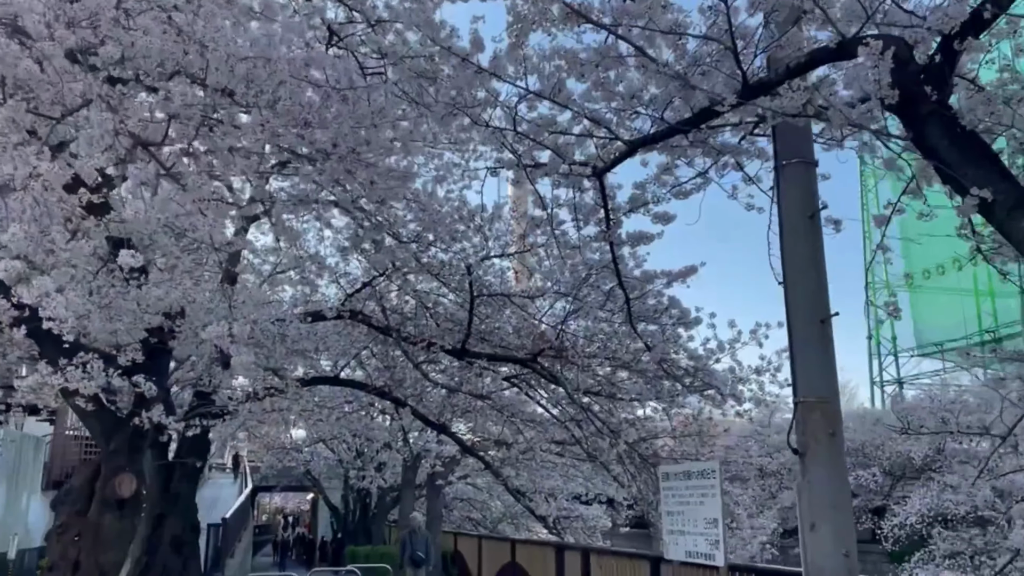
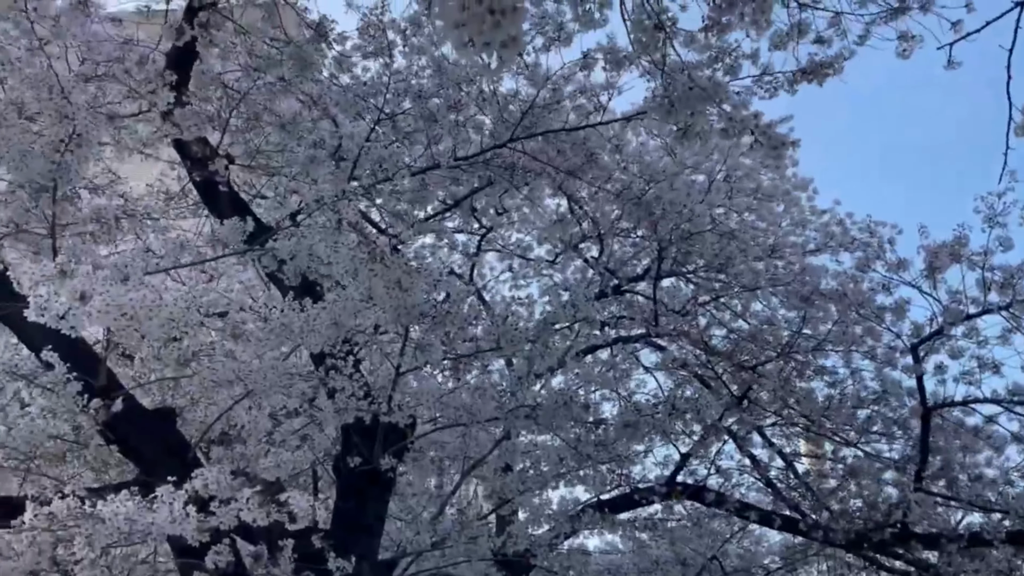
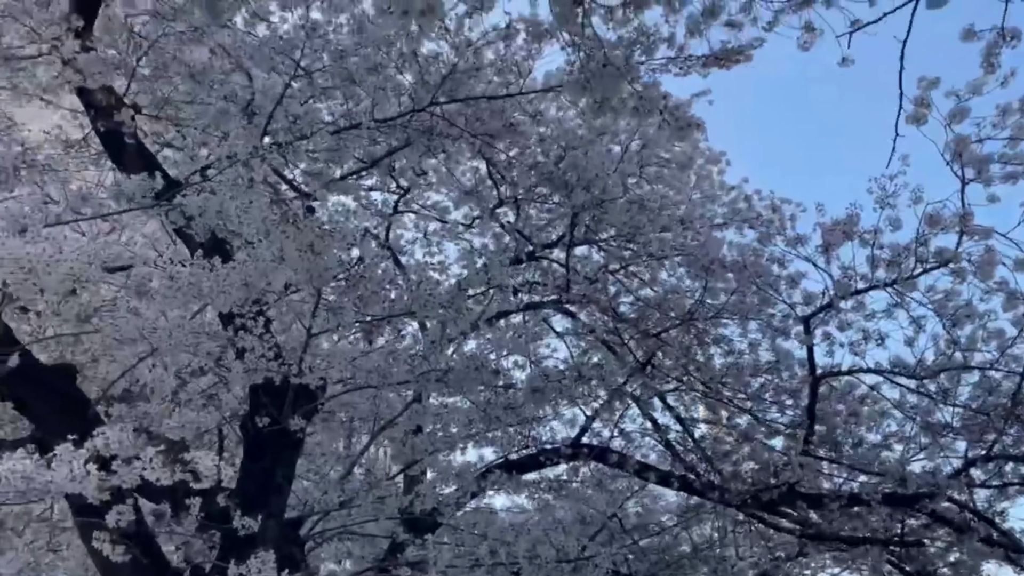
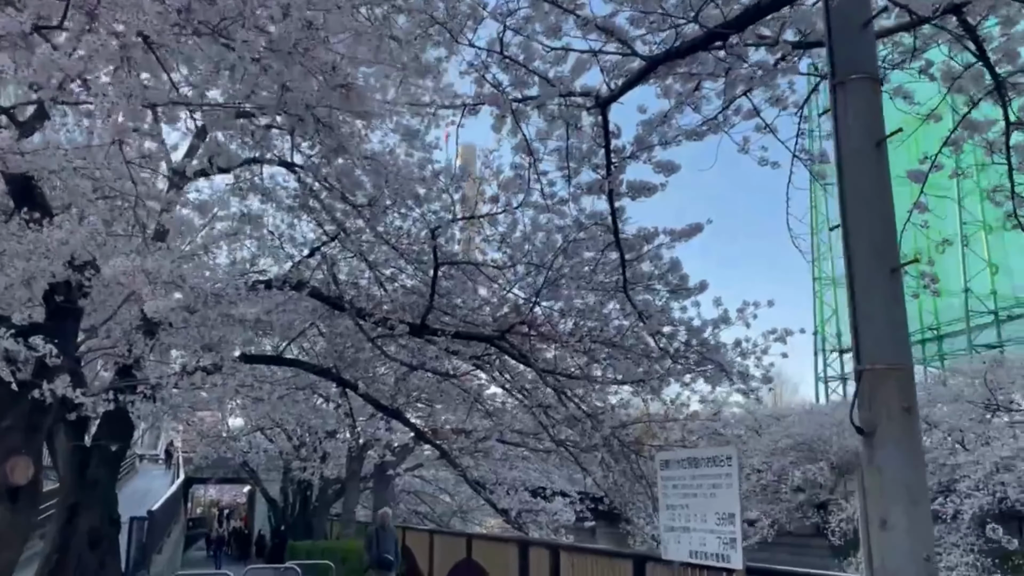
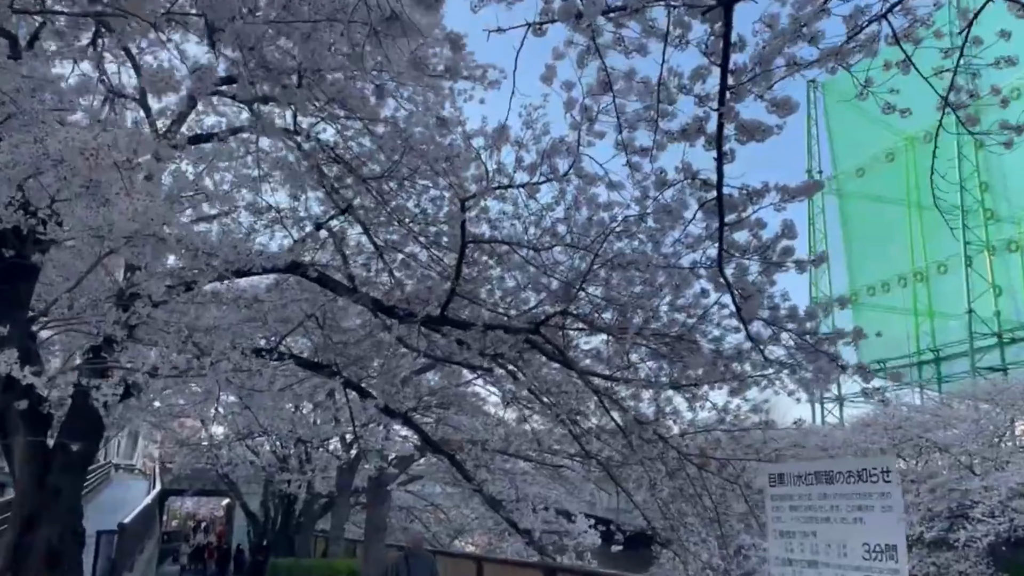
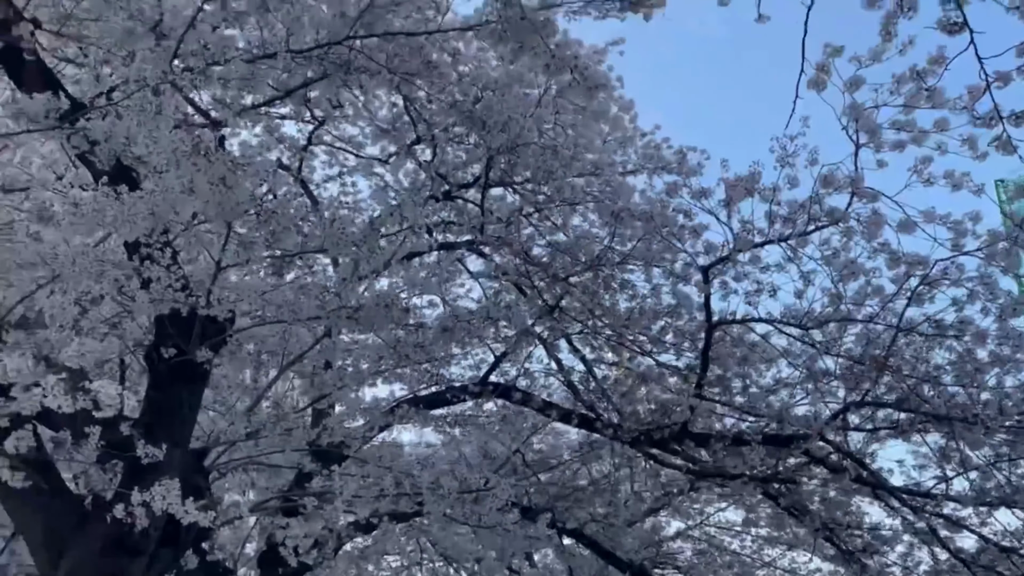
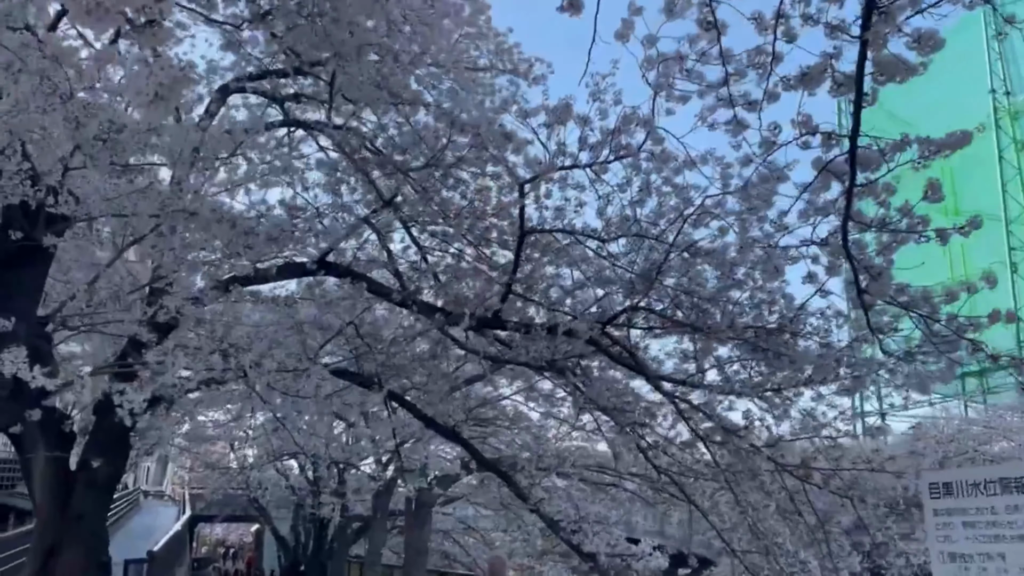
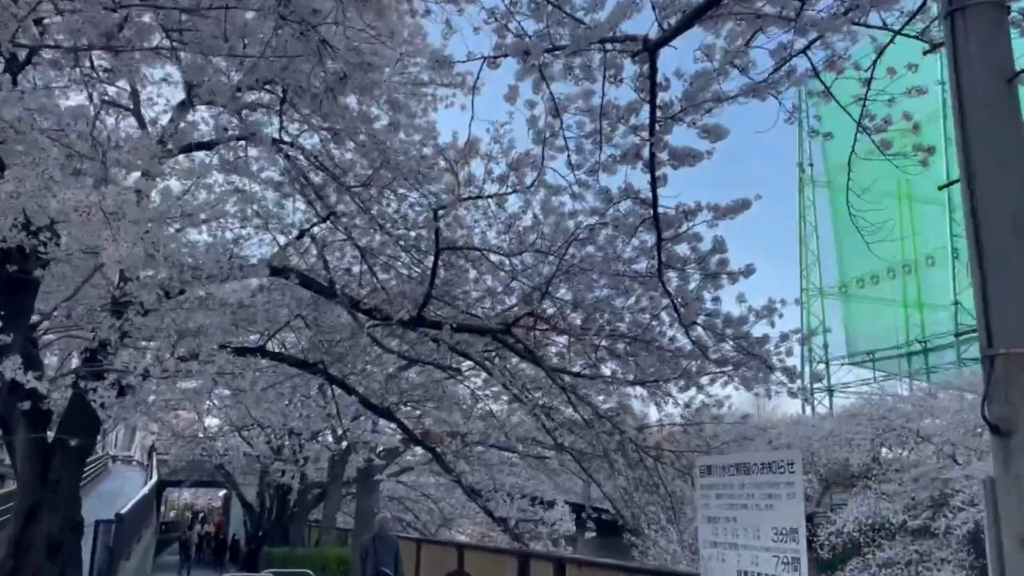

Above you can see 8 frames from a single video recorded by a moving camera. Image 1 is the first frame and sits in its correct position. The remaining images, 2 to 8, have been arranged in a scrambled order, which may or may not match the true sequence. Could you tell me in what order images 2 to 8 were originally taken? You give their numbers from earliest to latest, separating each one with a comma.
4, 8, 5, 7, 6, 3, 2
